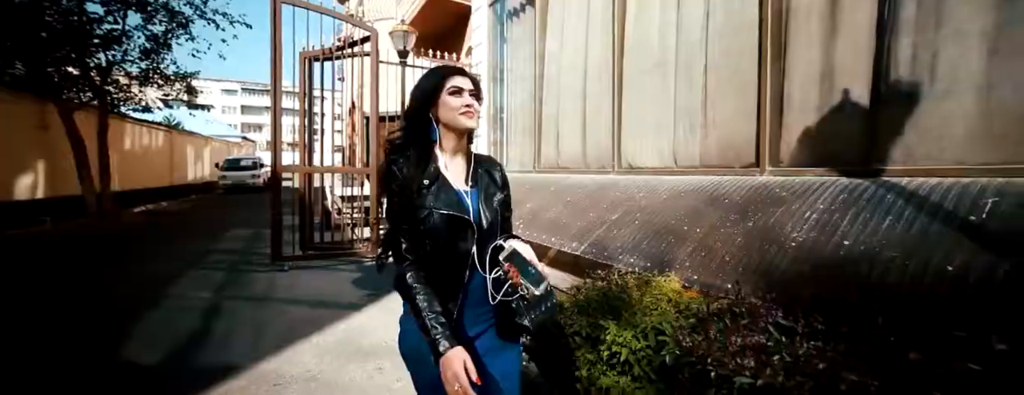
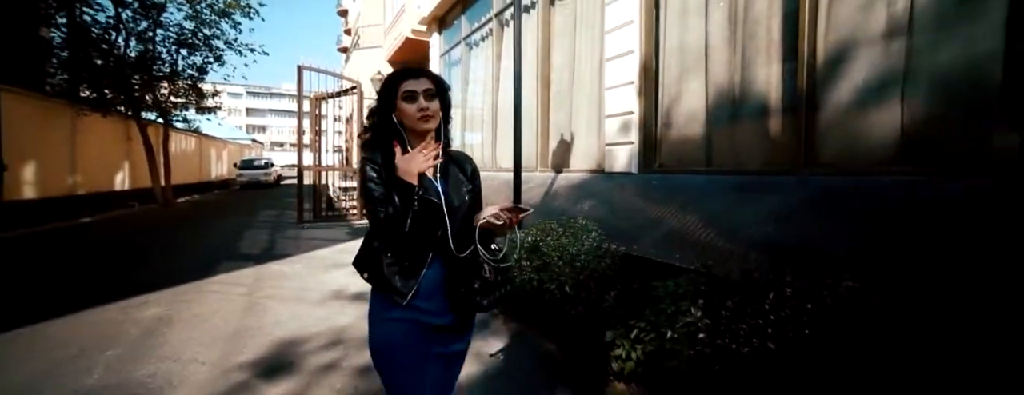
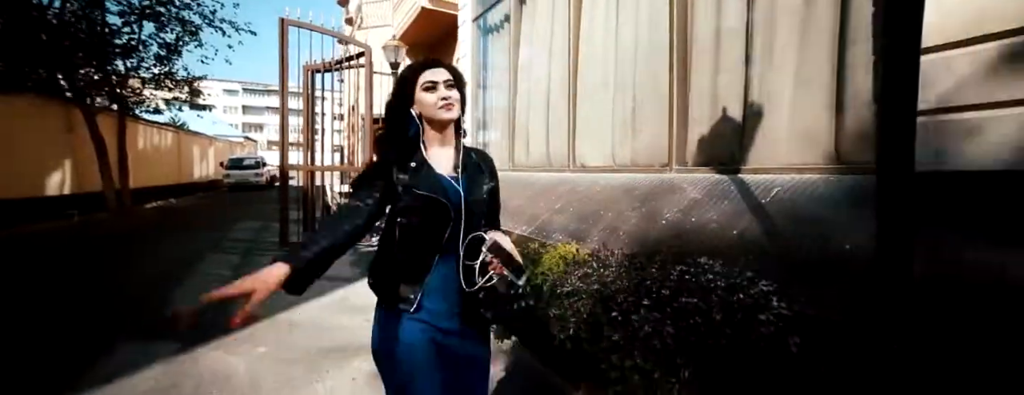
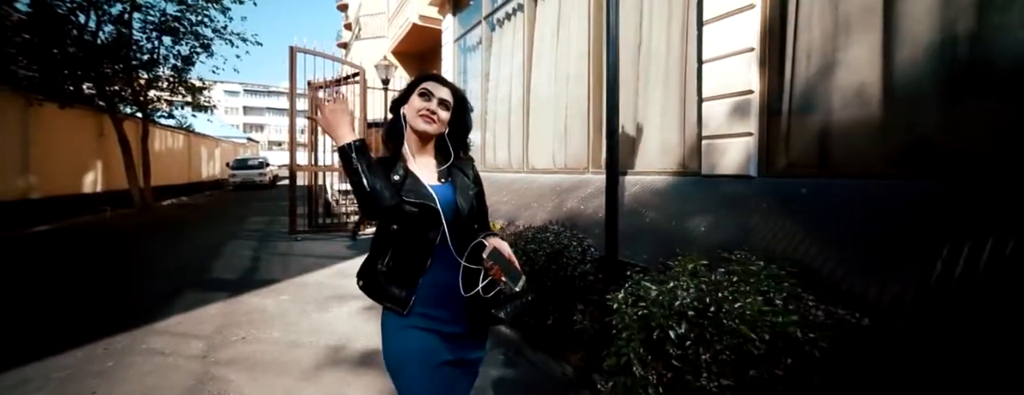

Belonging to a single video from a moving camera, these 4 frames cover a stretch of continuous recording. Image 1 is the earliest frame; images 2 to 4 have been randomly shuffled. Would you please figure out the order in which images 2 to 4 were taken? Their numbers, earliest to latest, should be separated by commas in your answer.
3, 4, 2
